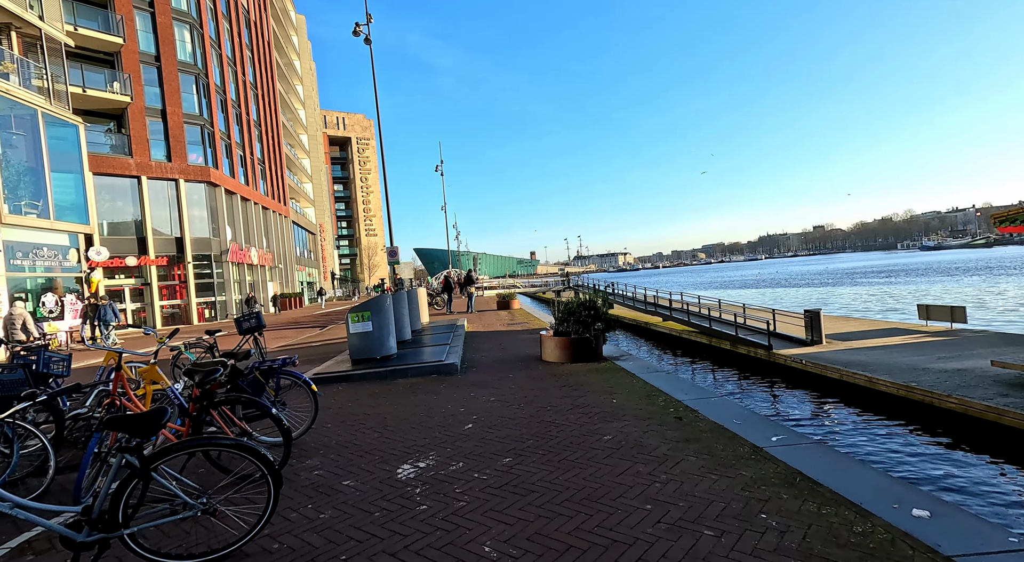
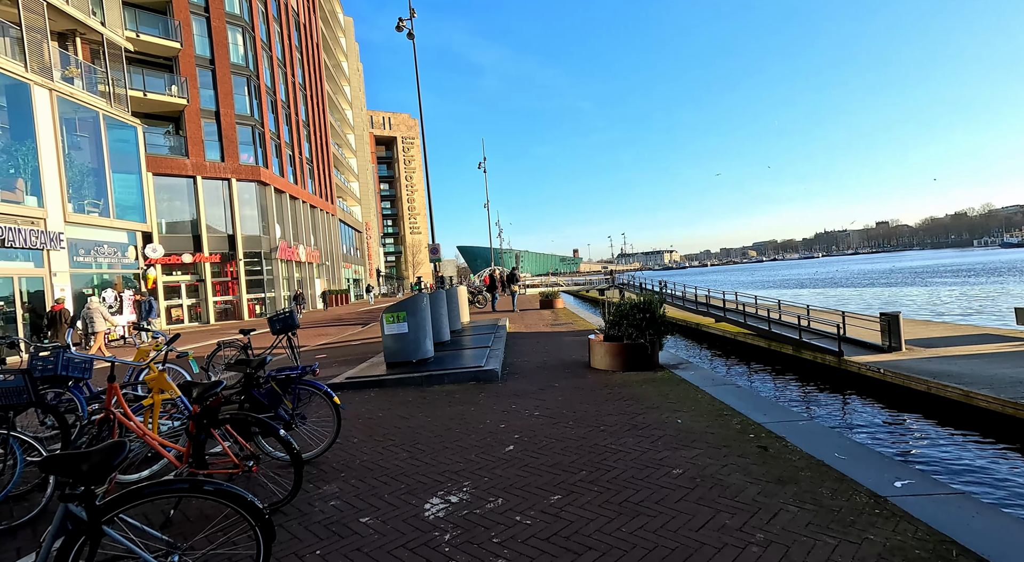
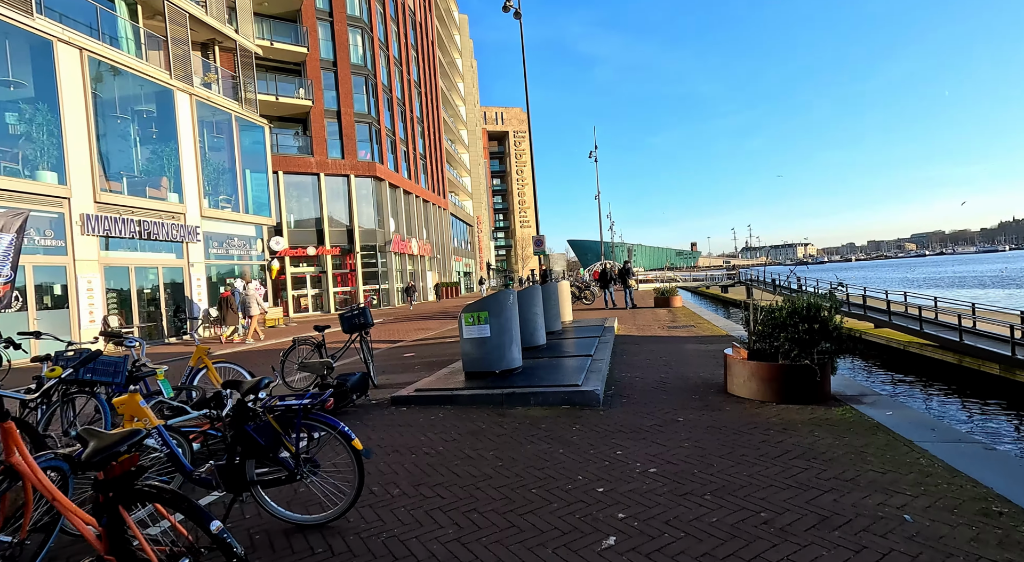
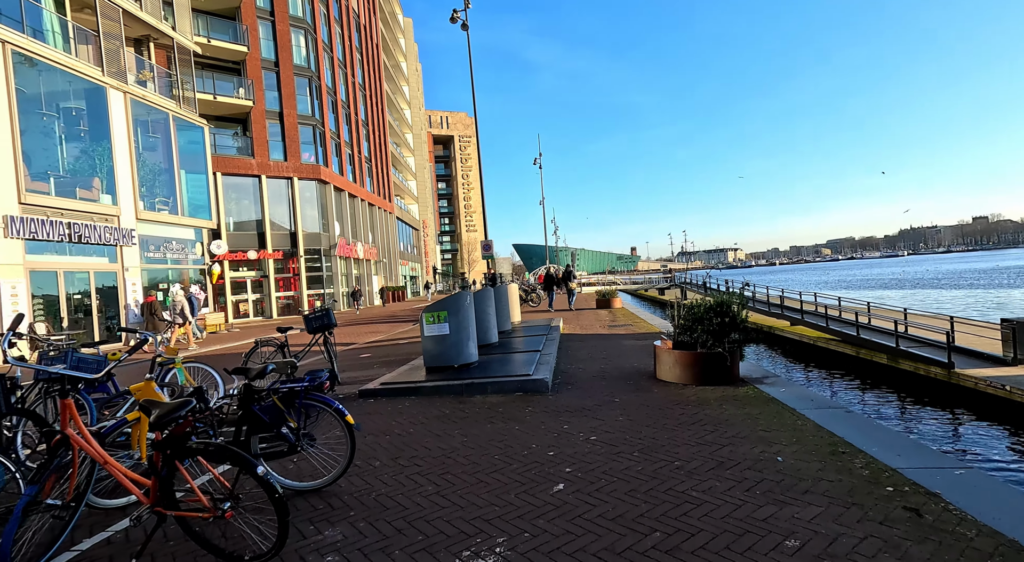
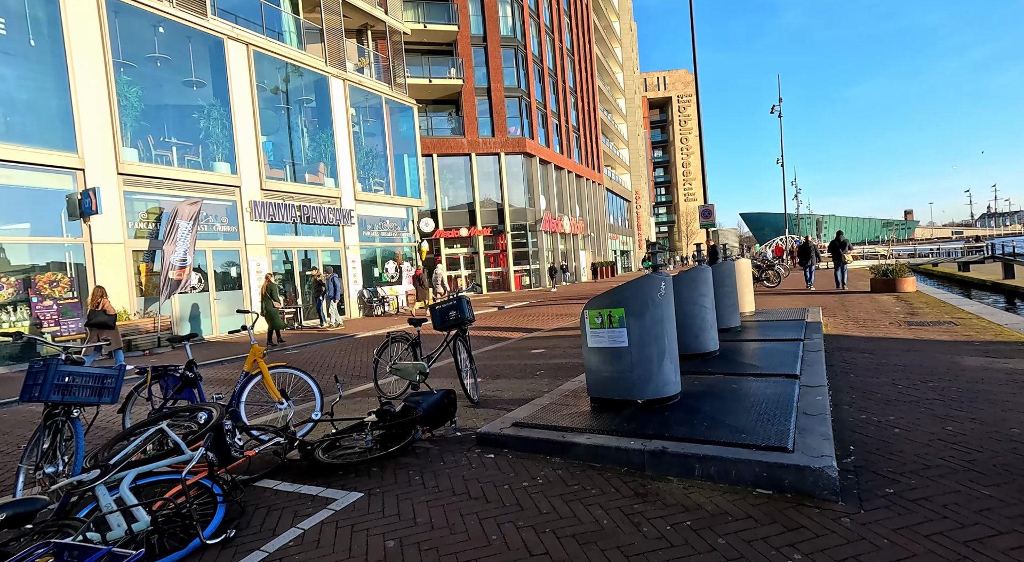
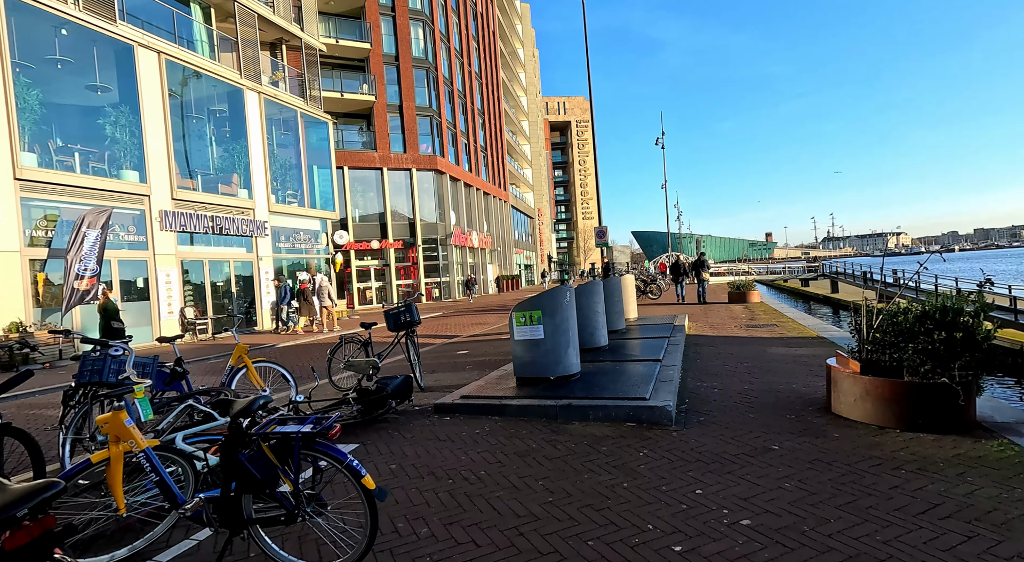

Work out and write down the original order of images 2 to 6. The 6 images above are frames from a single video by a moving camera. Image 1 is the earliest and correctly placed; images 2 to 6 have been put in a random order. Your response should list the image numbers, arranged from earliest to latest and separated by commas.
2, 4, 3, 6, 5
